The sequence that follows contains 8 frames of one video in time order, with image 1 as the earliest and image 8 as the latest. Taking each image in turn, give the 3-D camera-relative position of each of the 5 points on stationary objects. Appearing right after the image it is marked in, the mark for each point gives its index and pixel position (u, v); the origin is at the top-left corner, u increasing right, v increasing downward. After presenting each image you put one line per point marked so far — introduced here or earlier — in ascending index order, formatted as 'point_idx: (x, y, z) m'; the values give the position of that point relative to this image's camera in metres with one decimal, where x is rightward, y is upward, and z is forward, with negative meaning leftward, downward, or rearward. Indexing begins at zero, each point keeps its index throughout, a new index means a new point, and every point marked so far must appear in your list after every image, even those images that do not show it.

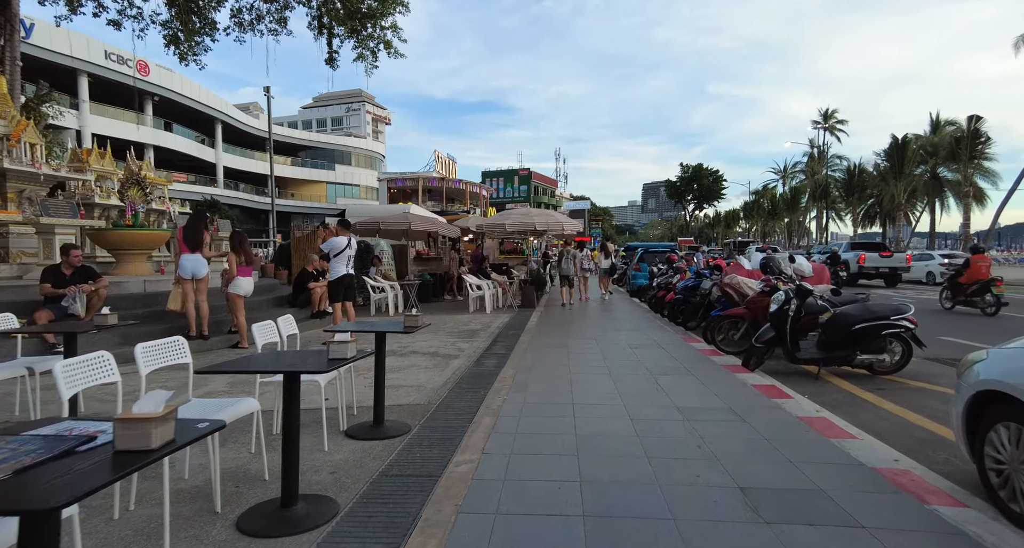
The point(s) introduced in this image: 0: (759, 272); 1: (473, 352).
0: (+4.5, 0.0, +9.5) m
1: (-0.6, -1.2, +7.6) m
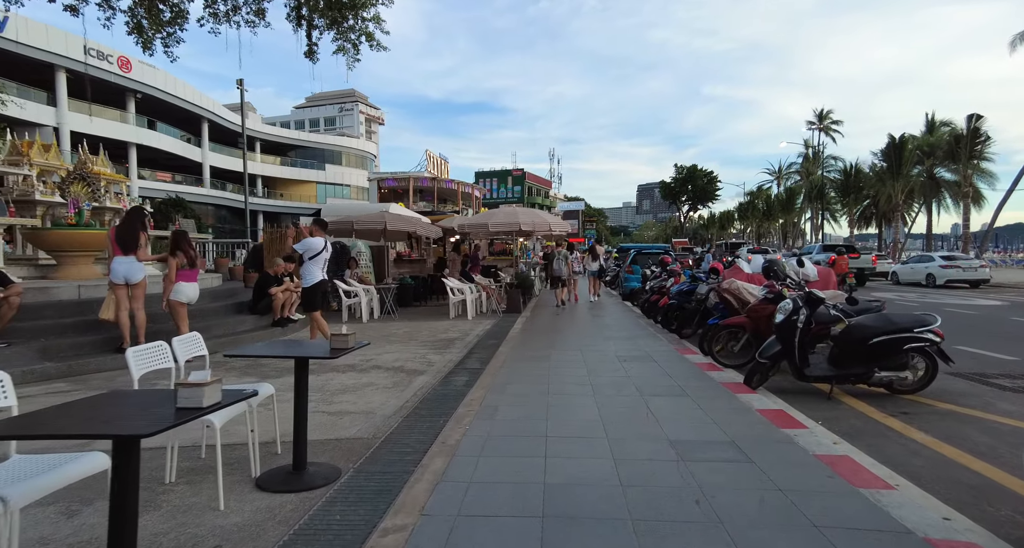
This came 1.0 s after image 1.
0: (+4.2, 0.0, +8.7) m
1: (-0.9, -1.2, +6.8) m
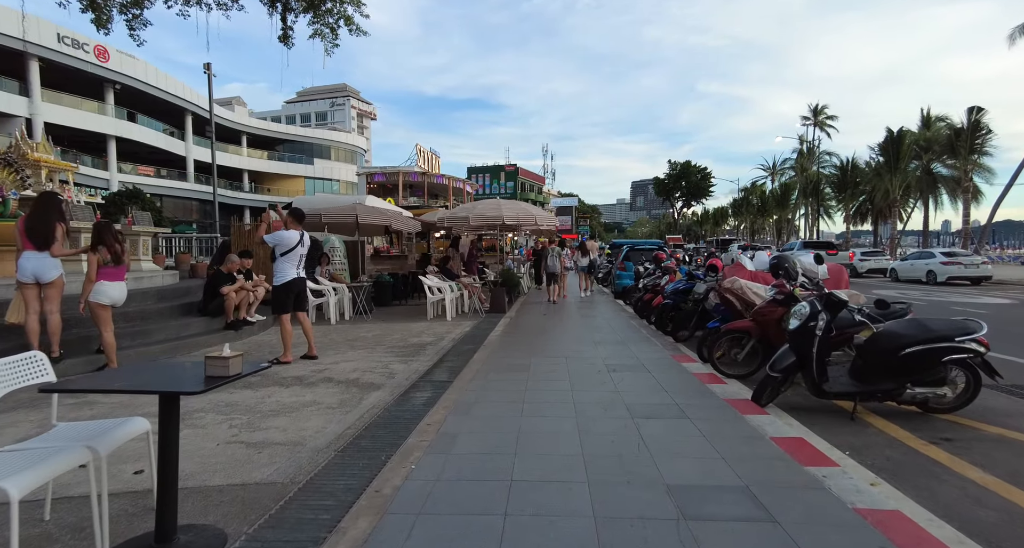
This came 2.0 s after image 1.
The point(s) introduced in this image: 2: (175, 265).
0: (+3.8, 0.0, +7.9) m
1: (-1.2, -1.2, +5.9) m
2: (-8.1, +0.2, +12.4) m
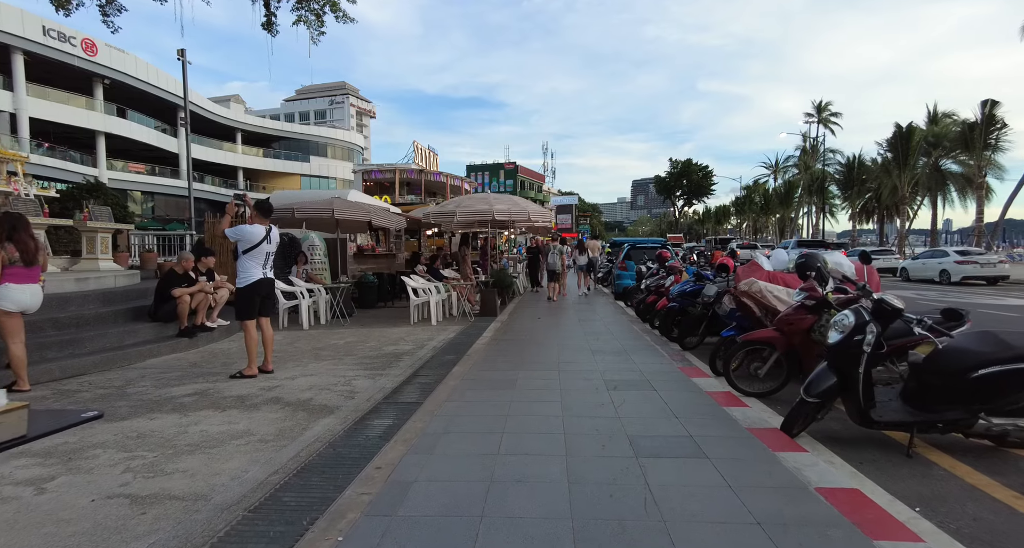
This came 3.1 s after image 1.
0: (+3.7, 0.0, +6.9) m
1: (-1.4, -1.2, +5.0) m
2: (-8.3, +0.2, +11.5) m
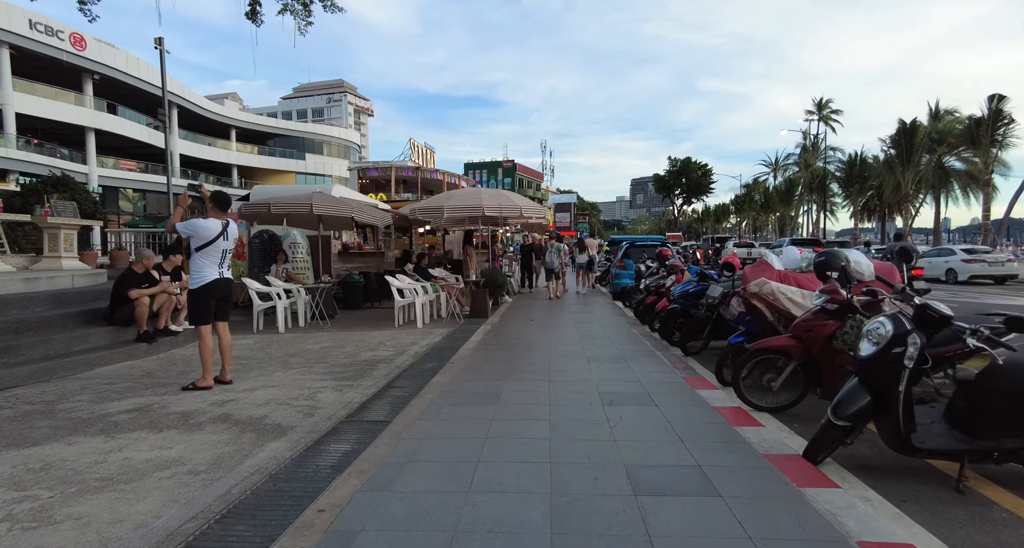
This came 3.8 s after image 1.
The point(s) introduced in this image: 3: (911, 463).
0: (+3.5, 0.0, +6.3) m
1: (-1.6, -1.2, +4.4) m
2: (-8.4, +0.2, +10.8) m
3: (+2.8, -1.3, +3.5) m
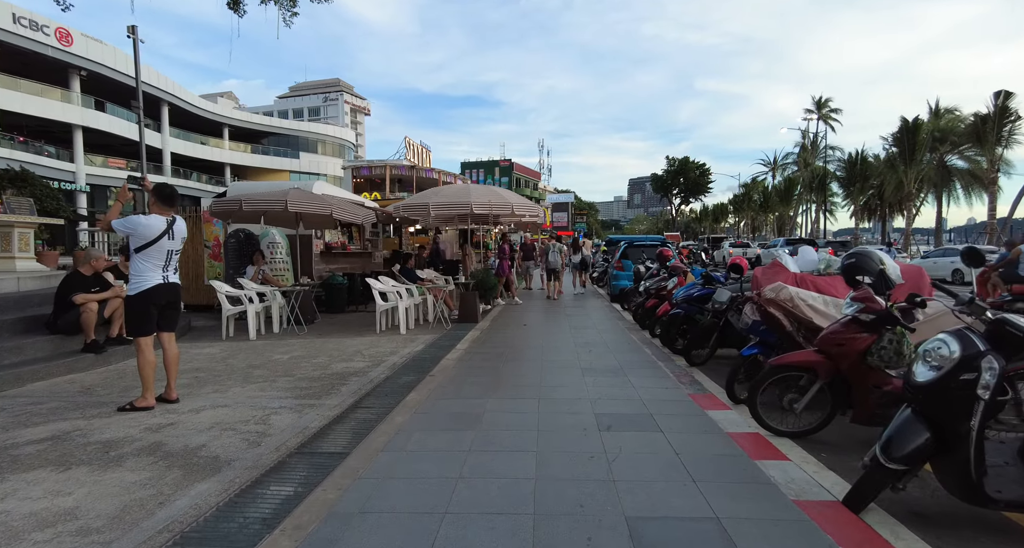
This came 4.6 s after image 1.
0: (+3.3, 0.0, +5.7) m
1: (-1.7, -1.3, +3.7) m
2: (-8.6, +0.2, +10.1) m
3: (+2.6, -1.3, +2.9) m
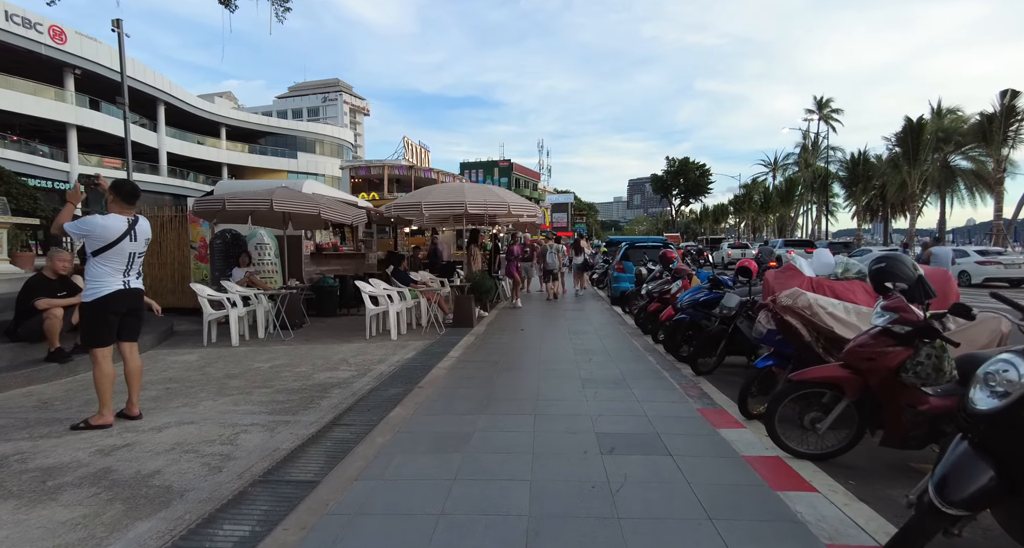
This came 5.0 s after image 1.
0: (+3.3, -0.1, +5.3) m
1: (-1.8, -1.3, +3.3) m
2: (-8.7, +0.2, +9.7) m
3: (+2.6, -1.4, +2.5) m
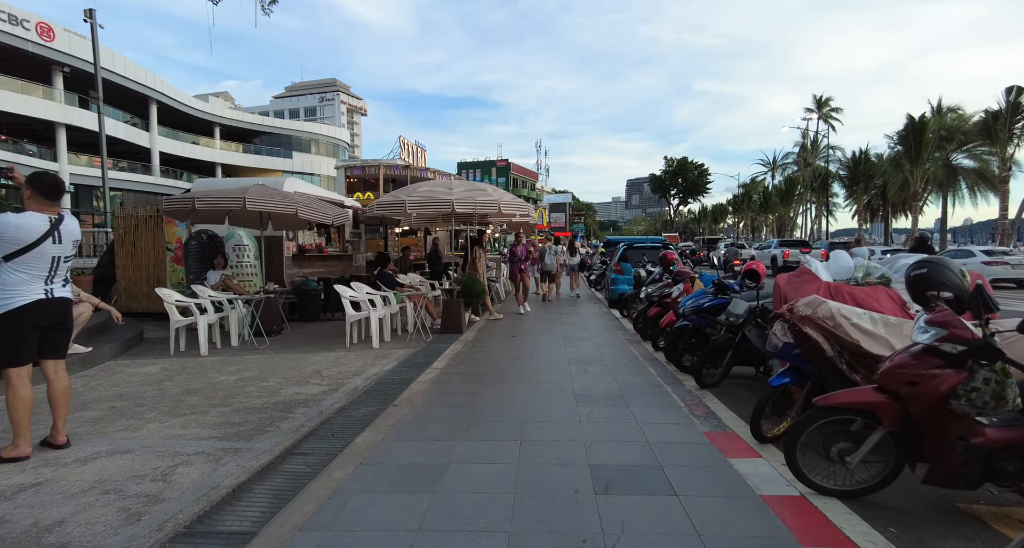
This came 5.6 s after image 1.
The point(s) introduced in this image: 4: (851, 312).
0: (+3.2, -0.1, +4.7) m
1: (-1.9, -1.4, +2.7) m
2: (-8.8, +0.1, +9.1) m
3: (+2.4, -1.4, +1.9) m
4: (+2.6, -0.3, +3.9) m
